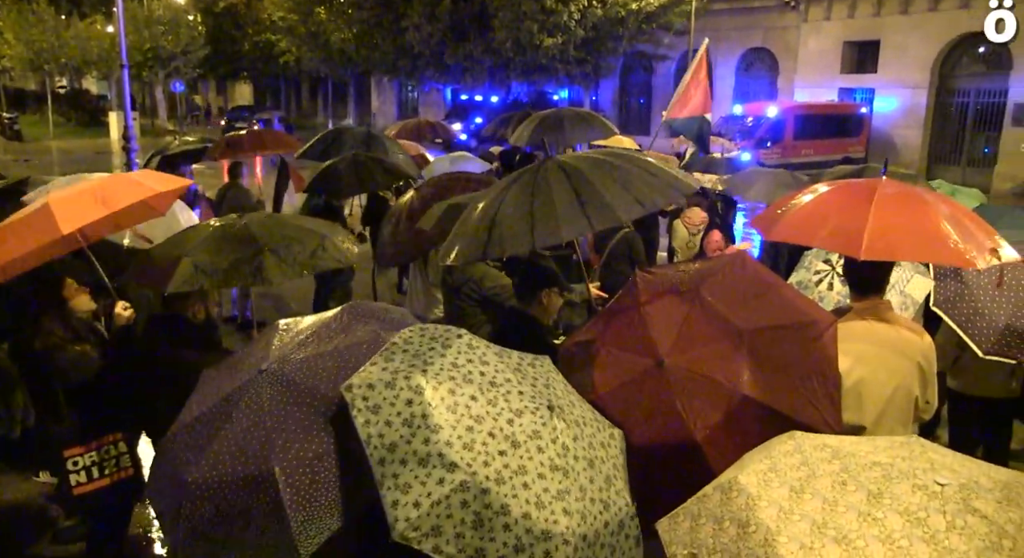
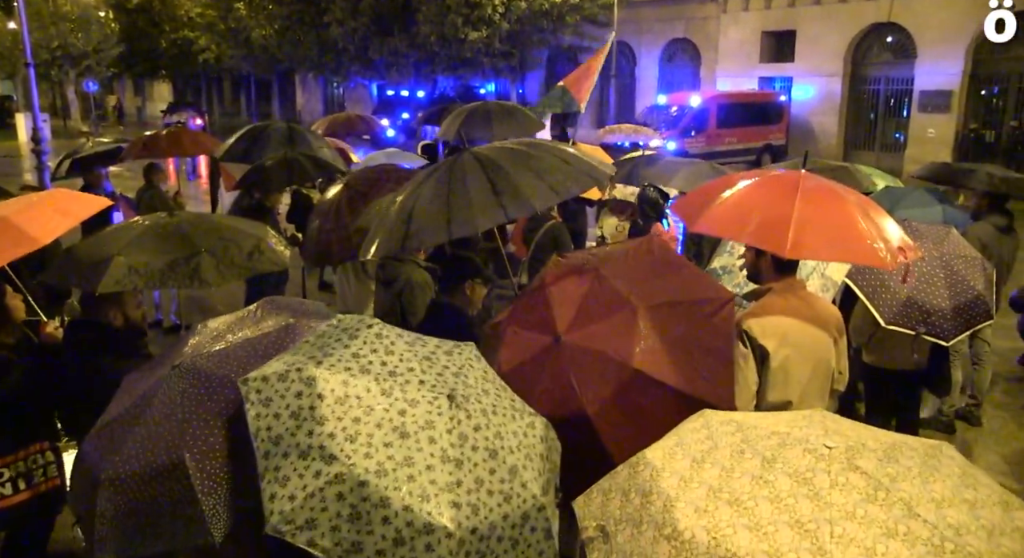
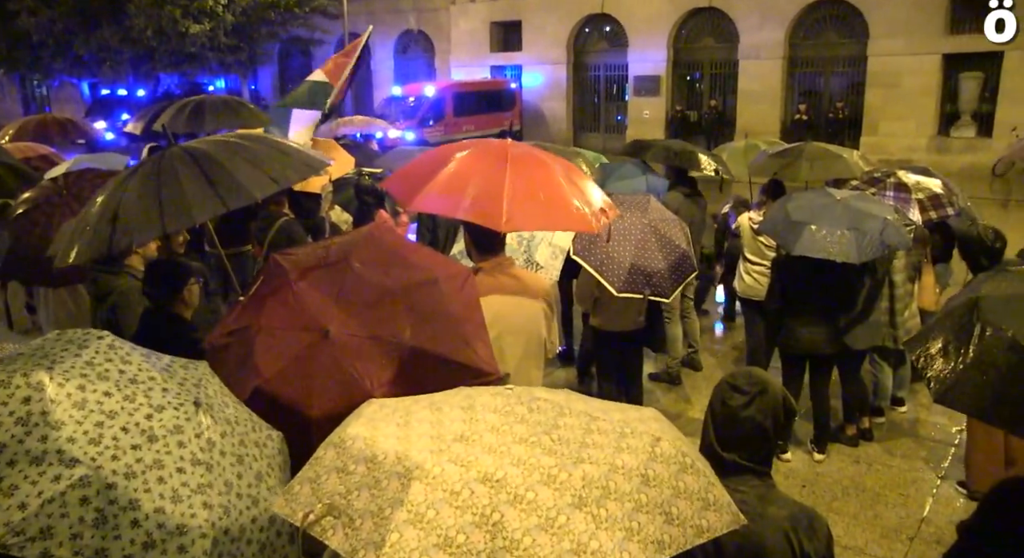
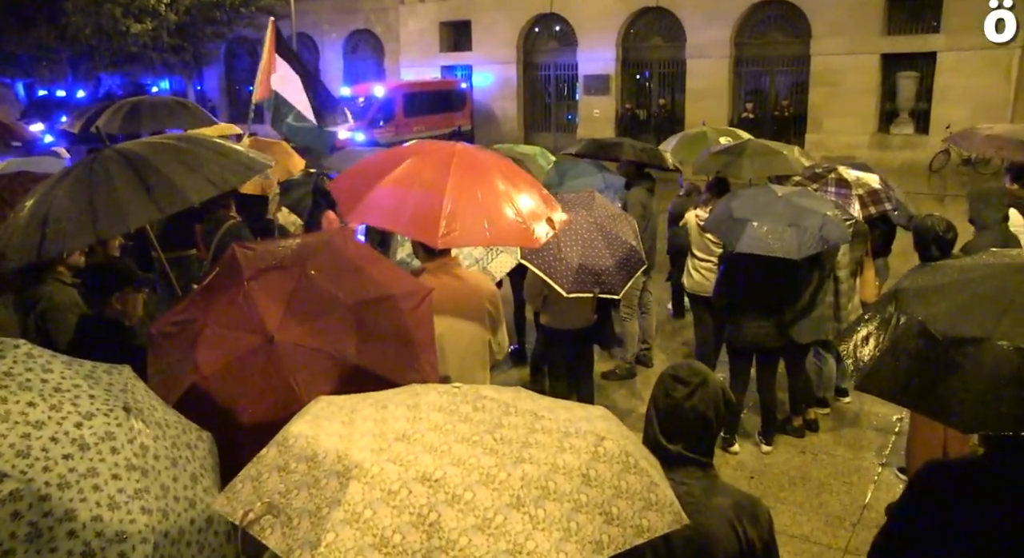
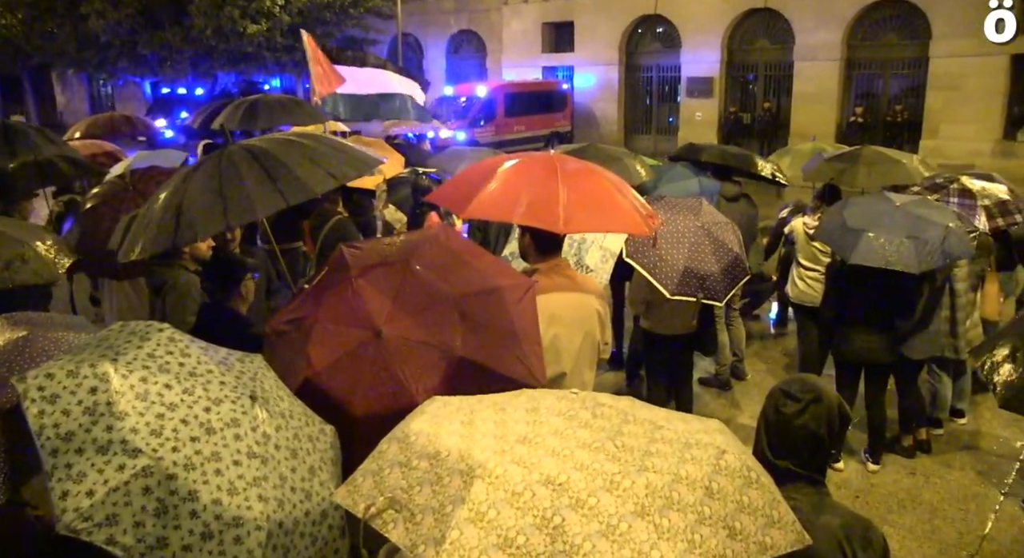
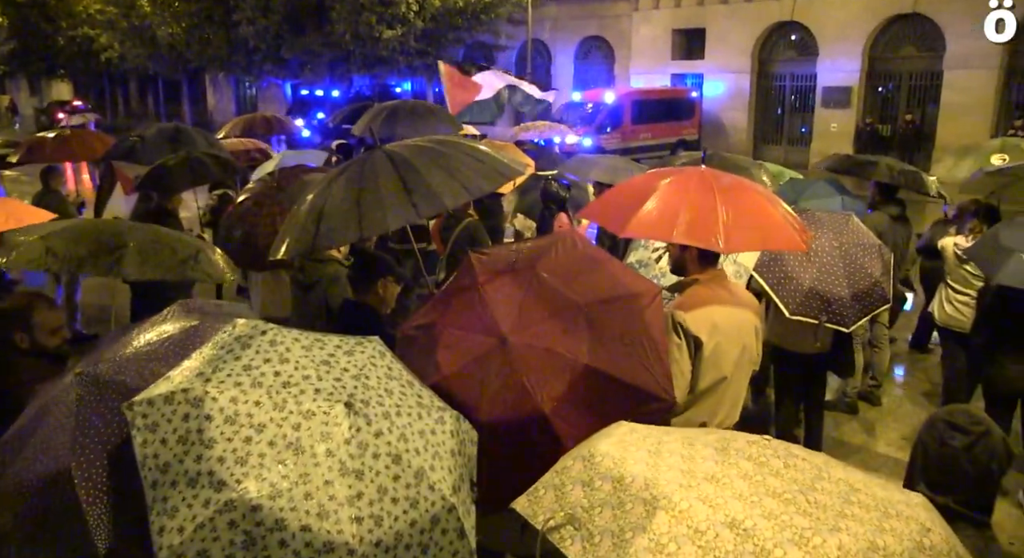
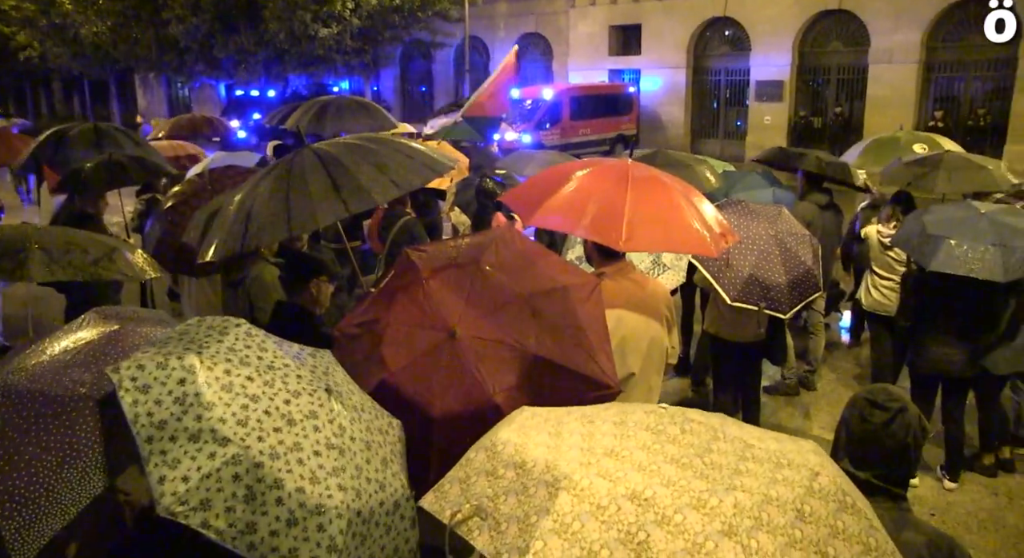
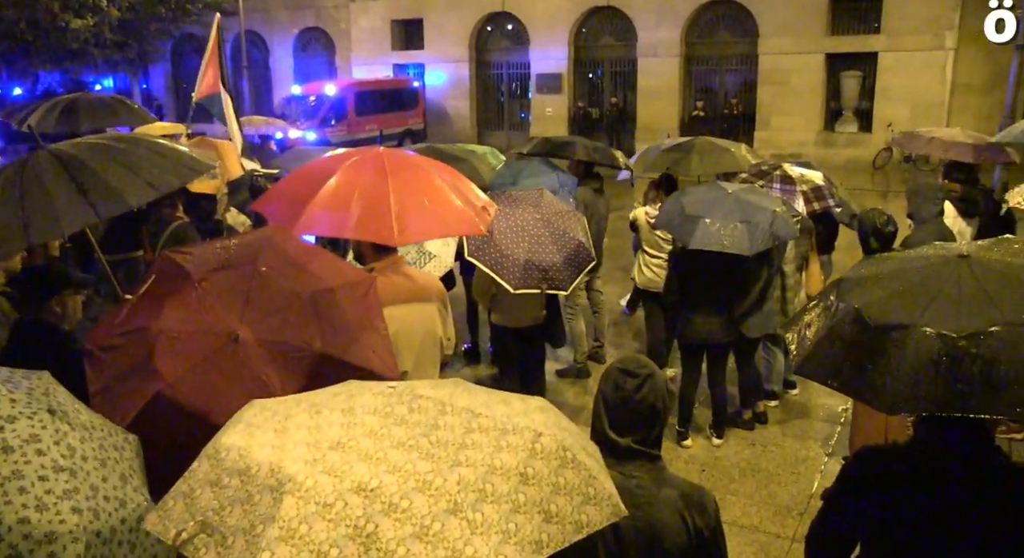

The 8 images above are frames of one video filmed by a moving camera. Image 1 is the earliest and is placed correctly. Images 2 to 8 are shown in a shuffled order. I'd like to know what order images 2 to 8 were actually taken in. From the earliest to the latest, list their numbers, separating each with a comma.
2, 6, 7, 5, 3, 4, 8
